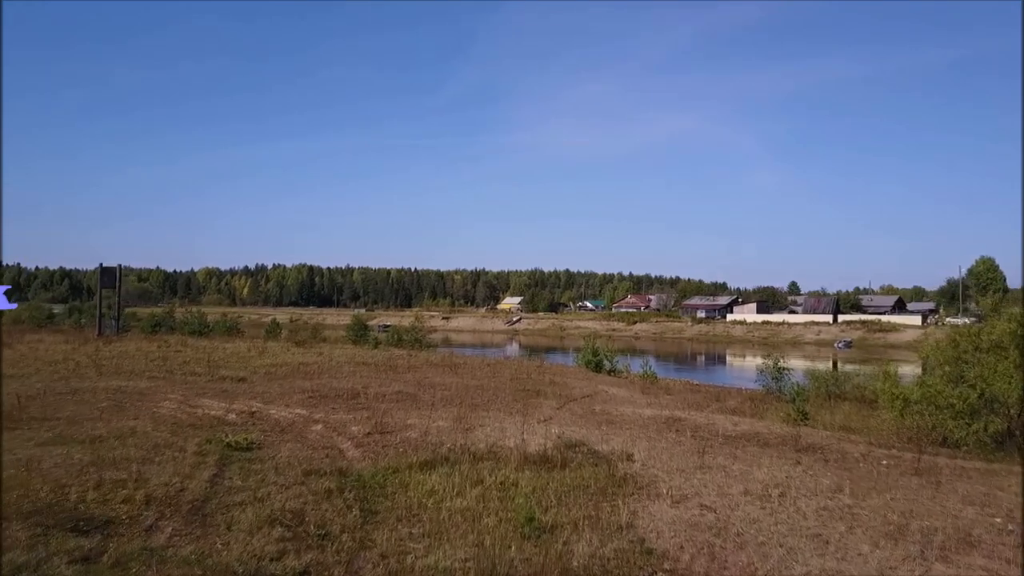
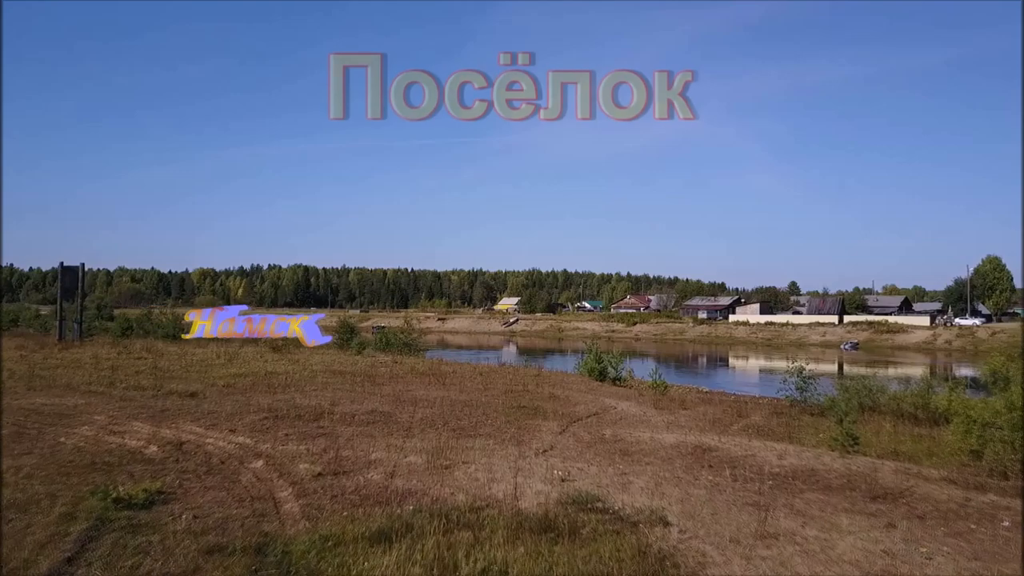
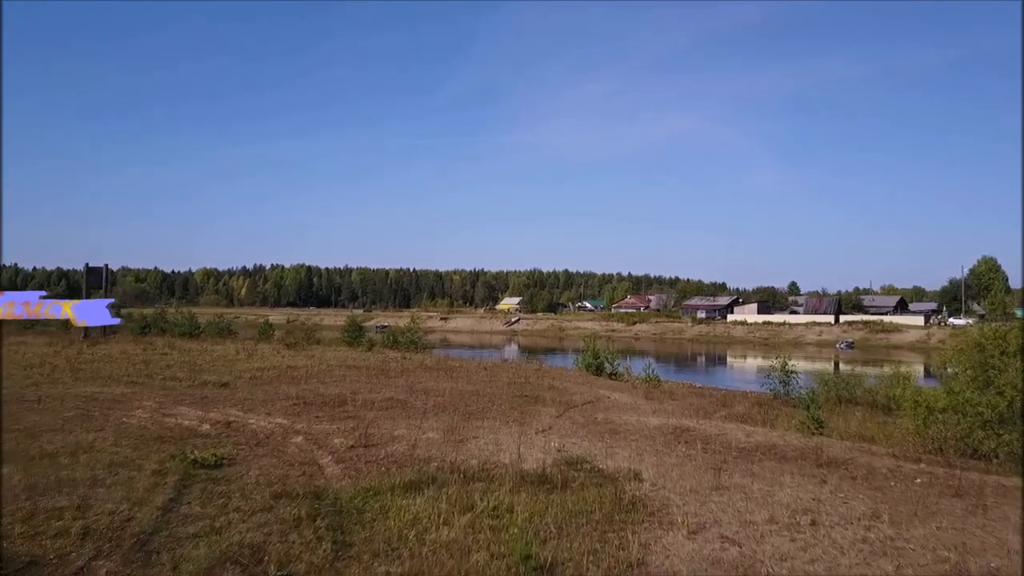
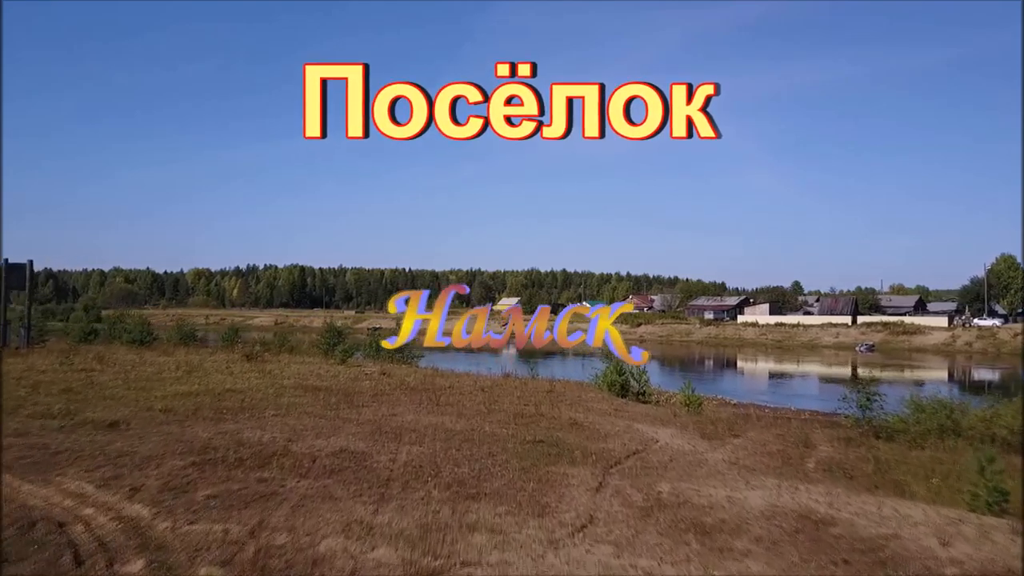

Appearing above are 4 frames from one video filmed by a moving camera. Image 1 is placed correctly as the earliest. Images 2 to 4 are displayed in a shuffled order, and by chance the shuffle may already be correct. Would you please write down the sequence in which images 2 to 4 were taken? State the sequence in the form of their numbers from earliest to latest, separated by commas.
3, 2, 4
